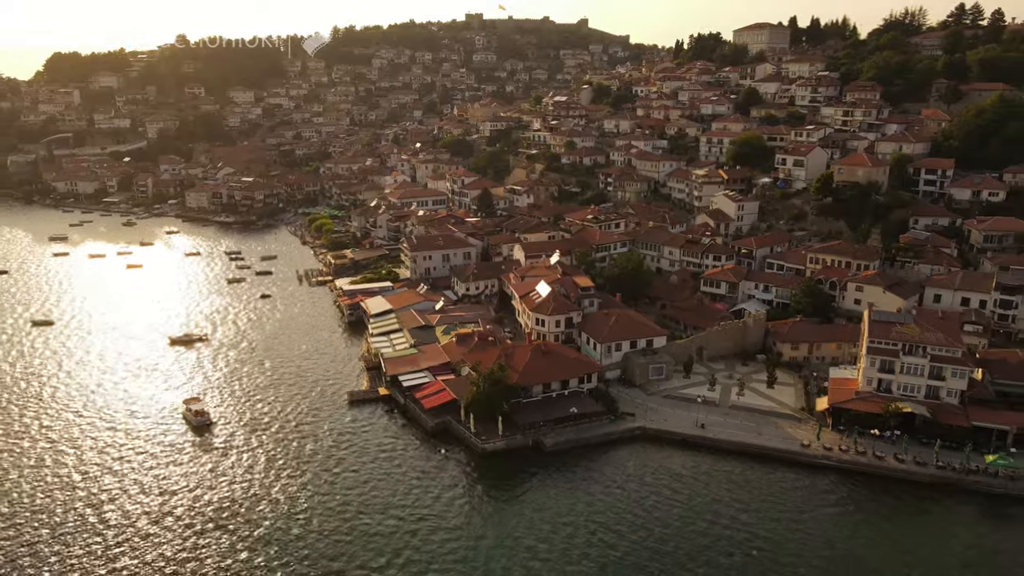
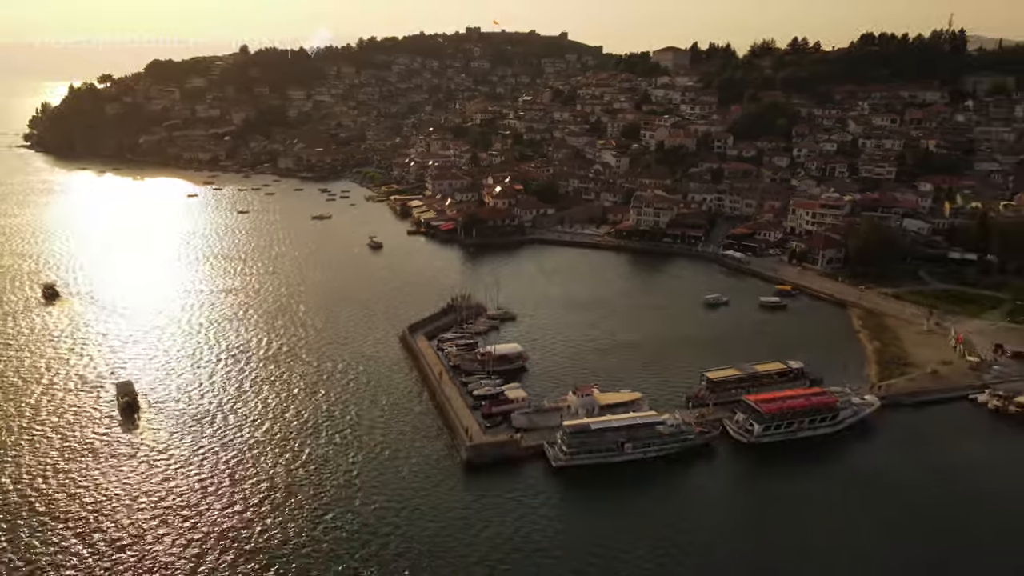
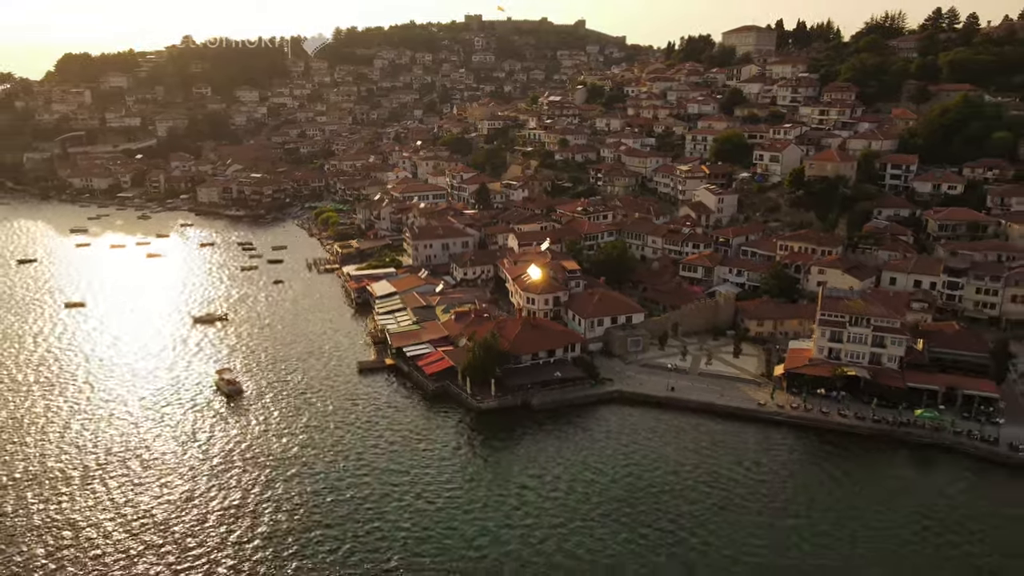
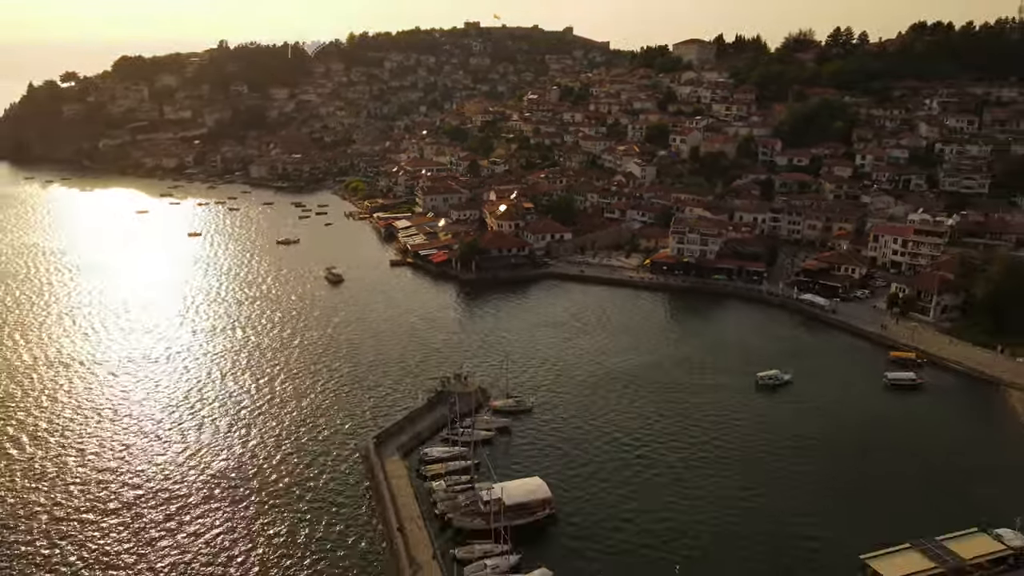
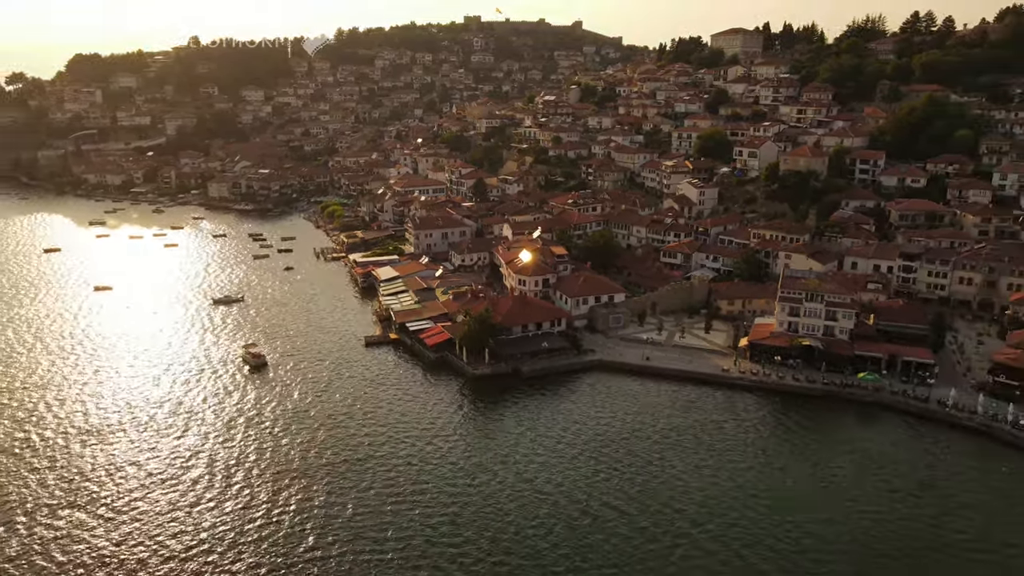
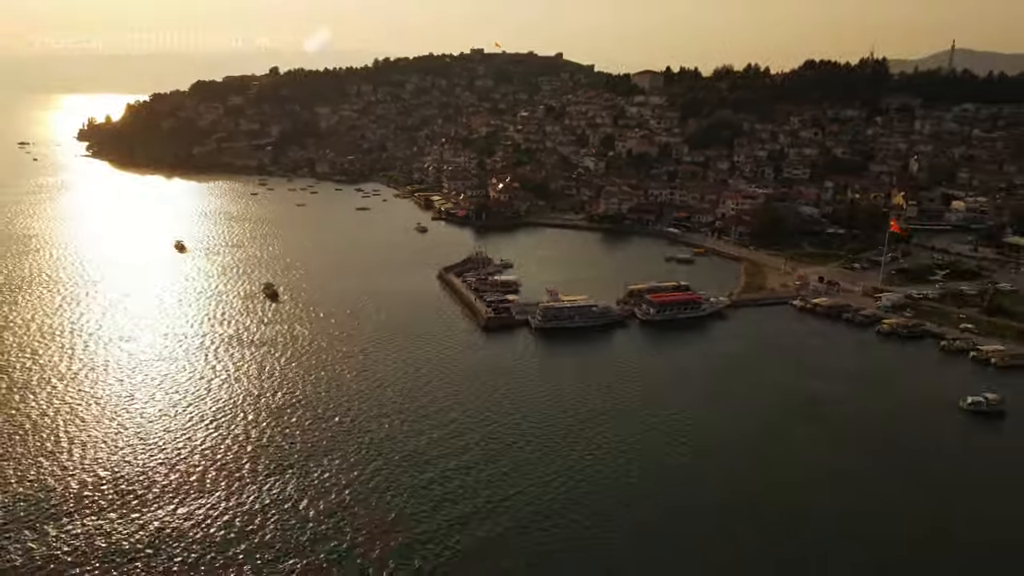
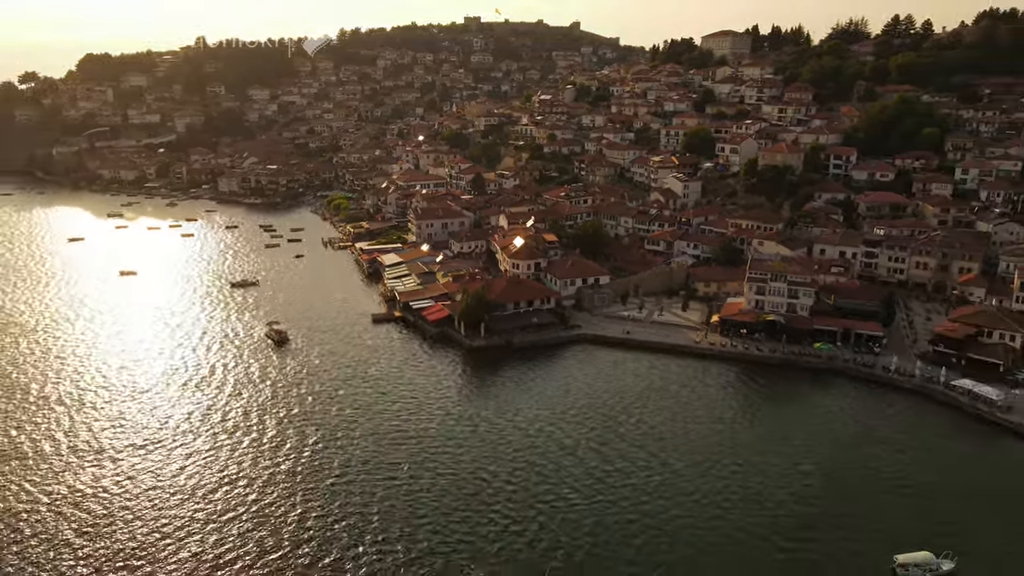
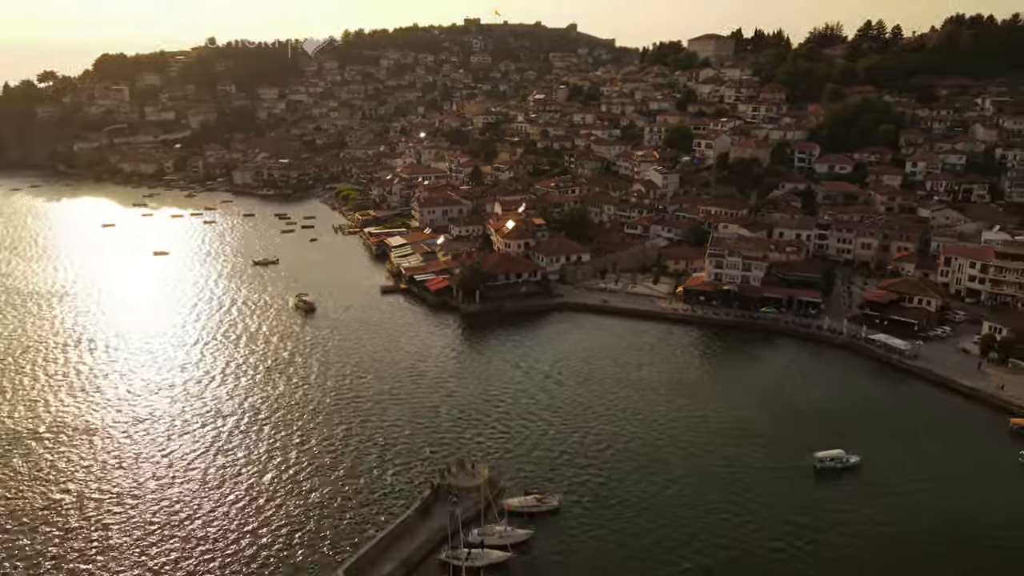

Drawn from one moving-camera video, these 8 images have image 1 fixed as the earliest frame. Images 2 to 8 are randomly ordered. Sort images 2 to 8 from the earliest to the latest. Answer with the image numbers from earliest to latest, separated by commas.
3, 5, 7, 8, 4, 2, 6
